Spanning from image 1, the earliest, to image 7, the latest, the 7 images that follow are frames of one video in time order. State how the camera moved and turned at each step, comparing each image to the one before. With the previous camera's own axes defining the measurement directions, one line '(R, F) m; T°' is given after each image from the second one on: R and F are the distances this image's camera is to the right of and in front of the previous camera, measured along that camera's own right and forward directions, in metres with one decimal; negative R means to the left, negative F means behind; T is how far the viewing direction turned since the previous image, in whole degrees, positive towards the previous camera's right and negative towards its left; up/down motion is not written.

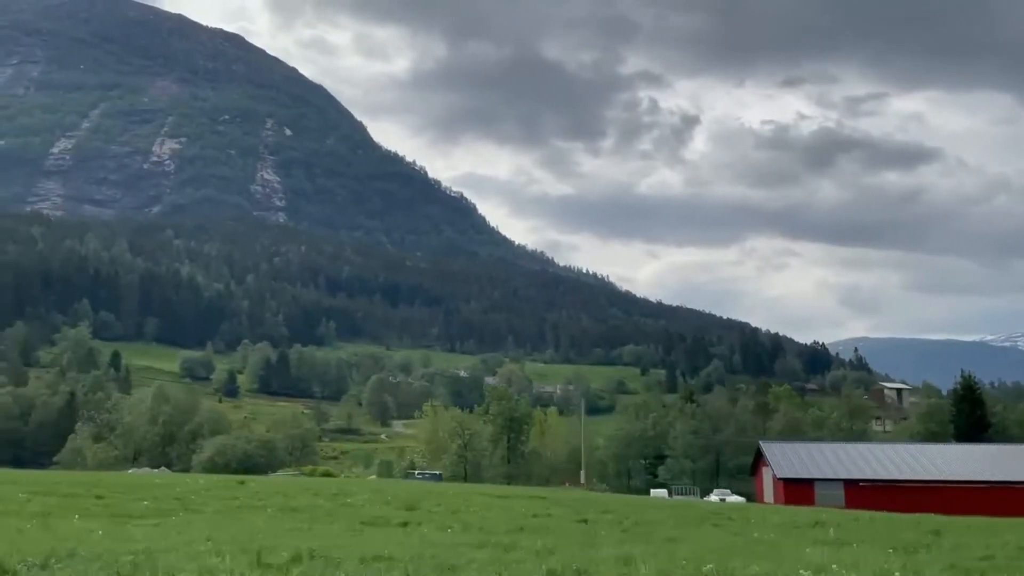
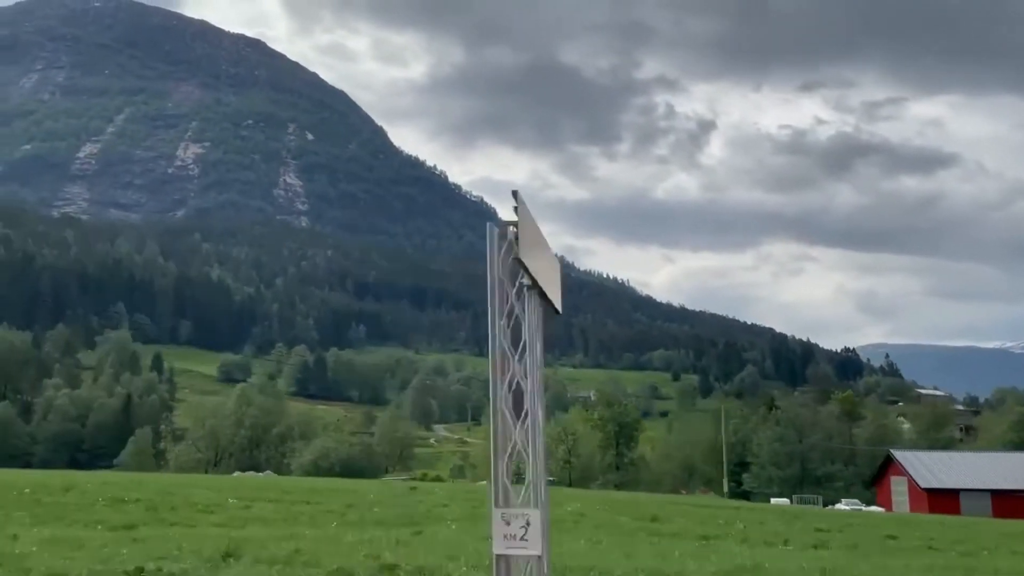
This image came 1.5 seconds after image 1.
(-2.9, +0.5) m; -1°
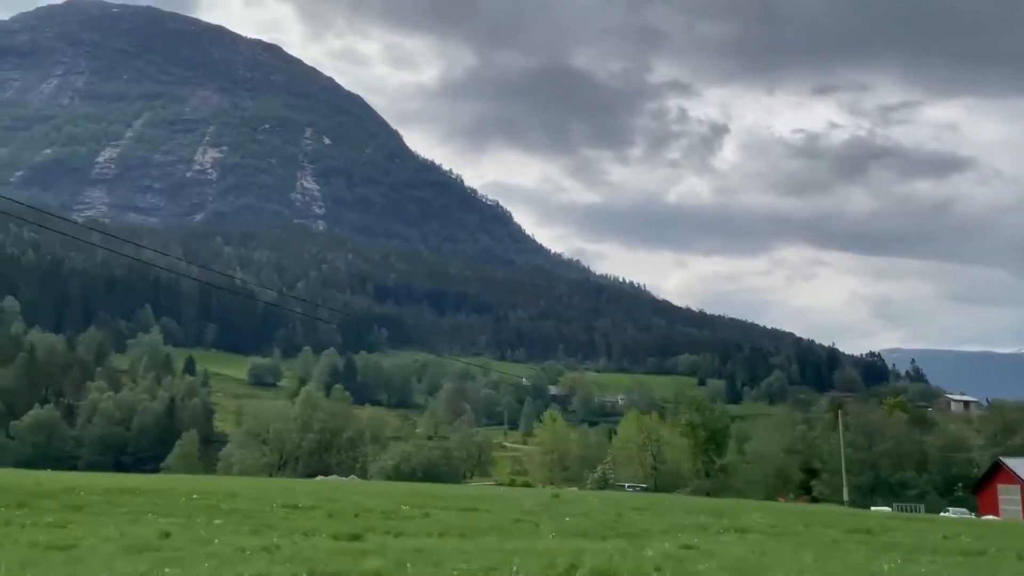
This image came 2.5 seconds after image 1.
(-2.3, +0.5) m; -1°
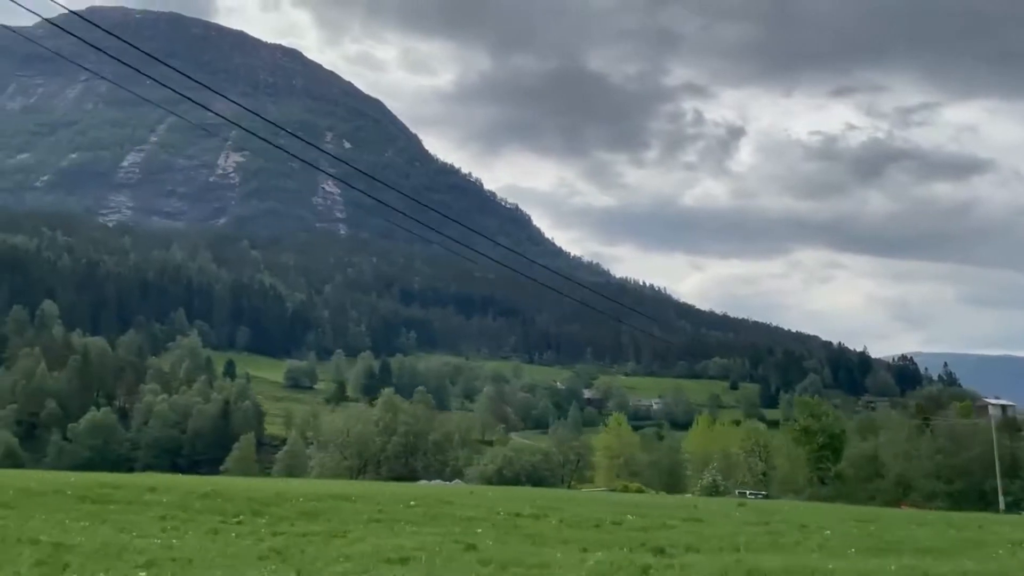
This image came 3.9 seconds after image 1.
(-2.8, +0.6) m; -1°
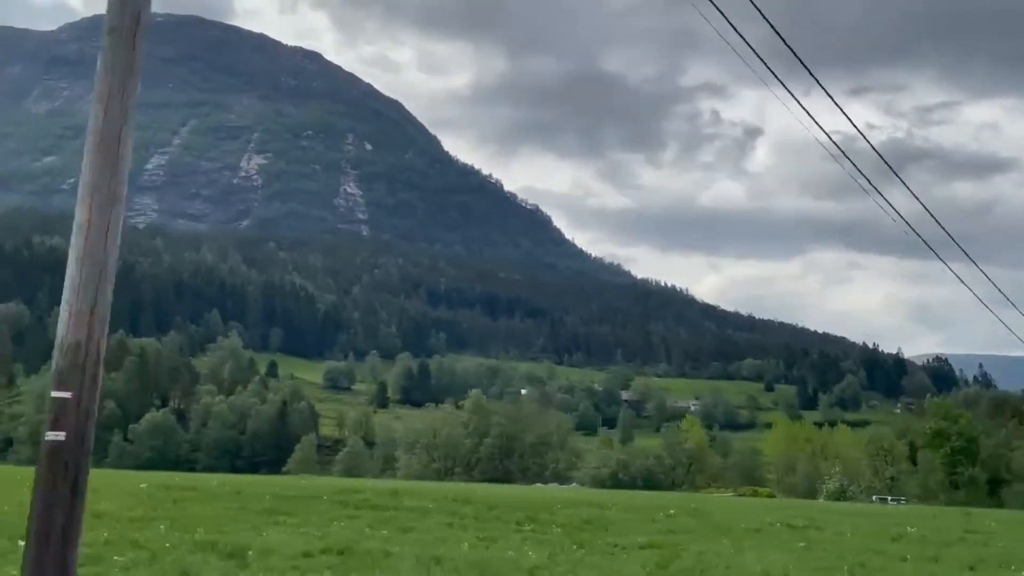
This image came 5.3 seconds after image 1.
(-3.0, +0.8) m; -1°
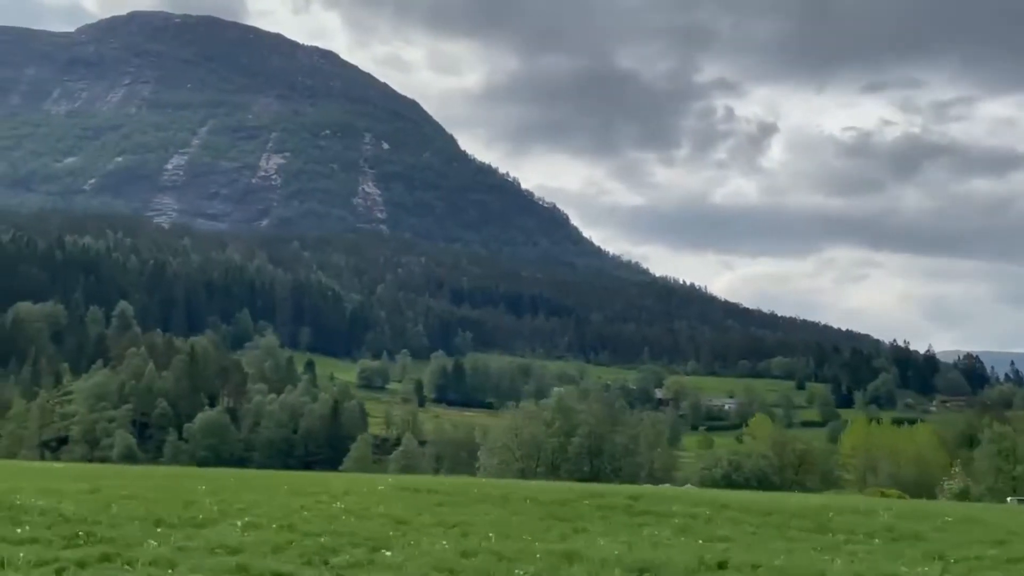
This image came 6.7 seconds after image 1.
(-2.8, +0.8) m; -1°
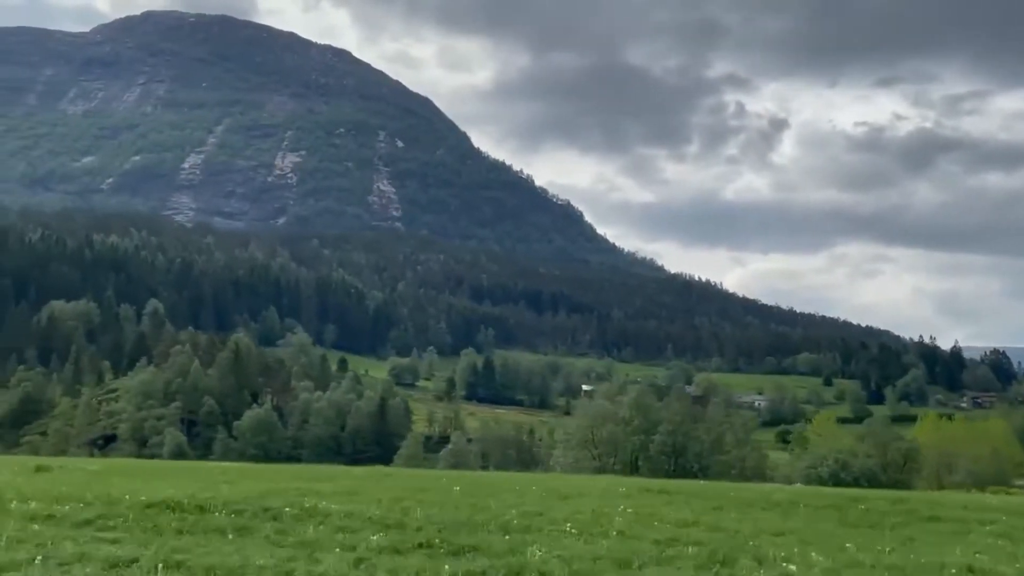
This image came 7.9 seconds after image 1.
(-2.6, +0.7) m; -1°
